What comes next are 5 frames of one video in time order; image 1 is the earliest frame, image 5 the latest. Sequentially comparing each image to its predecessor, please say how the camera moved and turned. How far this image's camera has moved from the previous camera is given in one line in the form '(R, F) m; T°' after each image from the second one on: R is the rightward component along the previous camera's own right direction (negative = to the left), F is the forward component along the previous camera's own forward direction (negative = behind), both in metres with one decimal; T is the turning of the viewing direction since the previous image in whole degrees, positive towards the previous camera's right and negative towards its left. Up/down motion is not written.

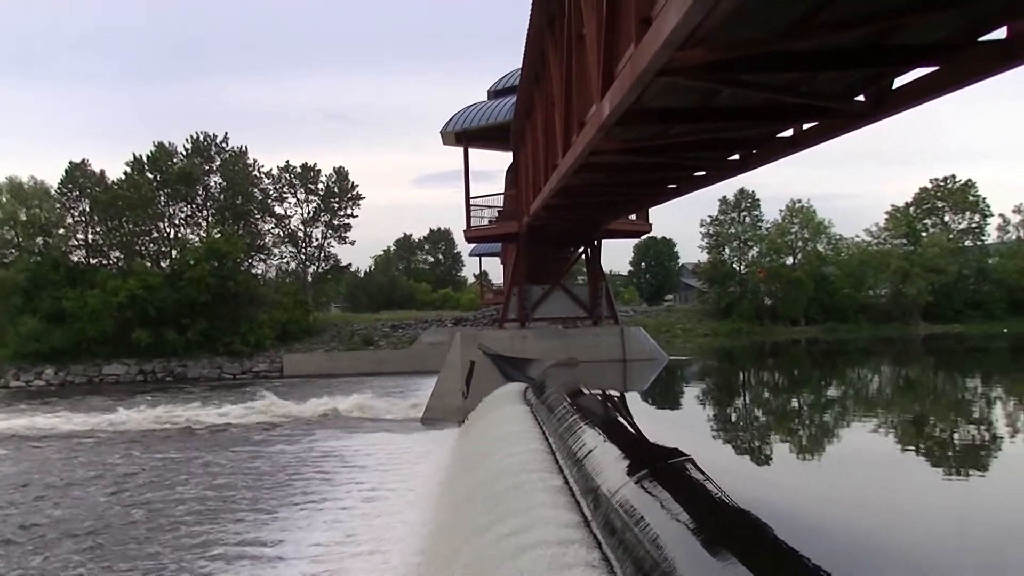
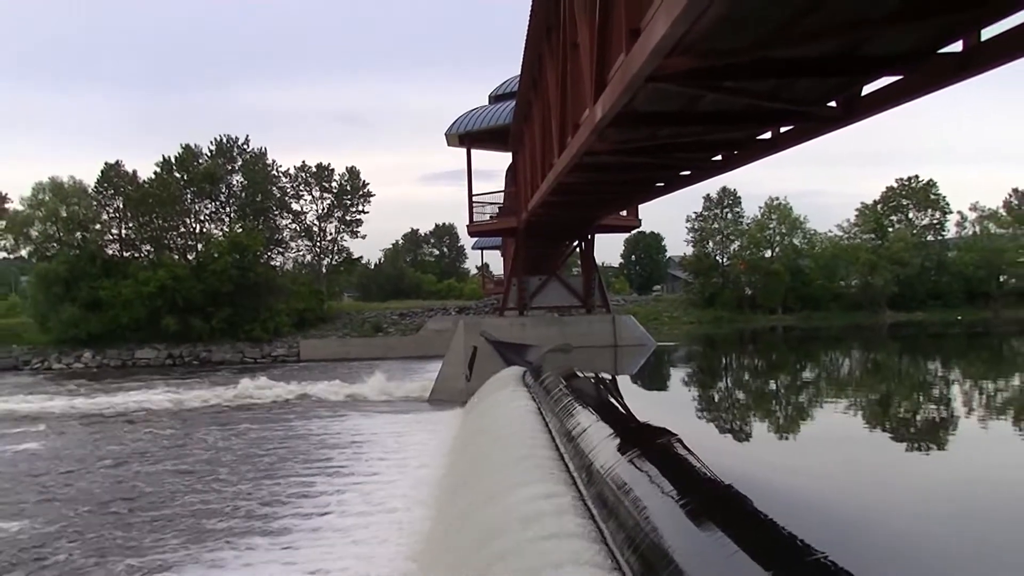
(0.0, -0.5) m; 0°
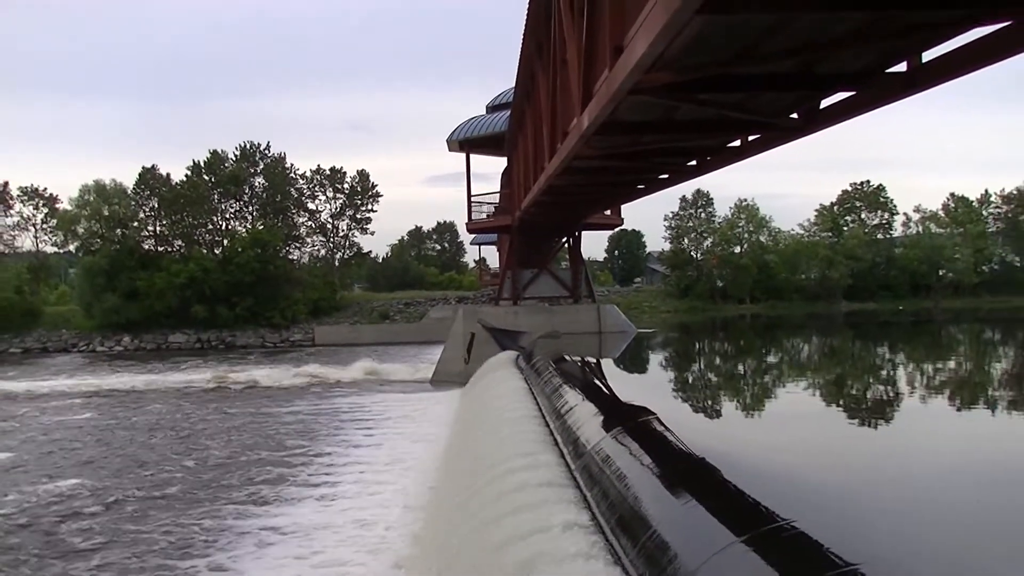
(0.0, -0.7) m; 0°
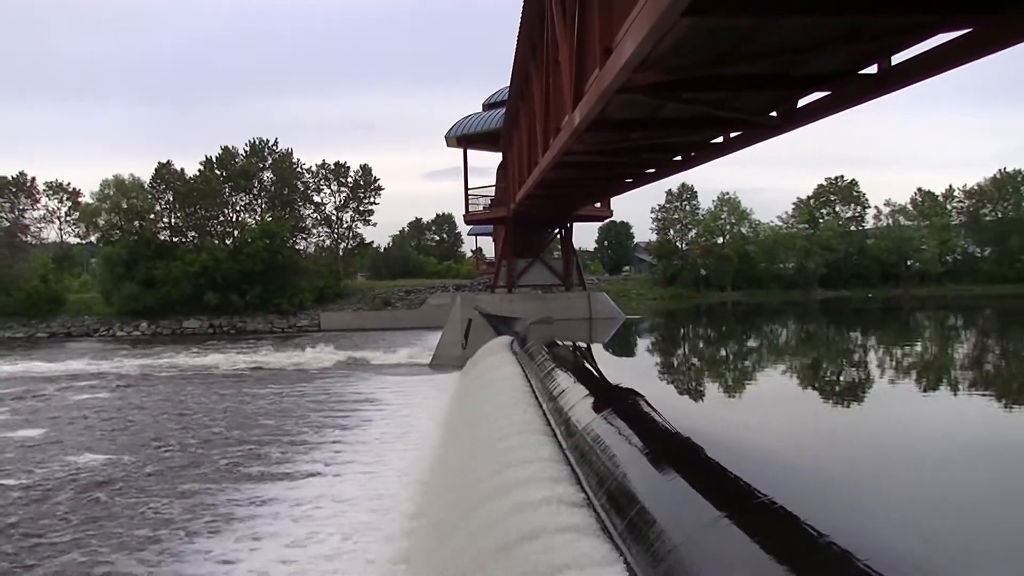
(0.0, -0.4) m; 0°
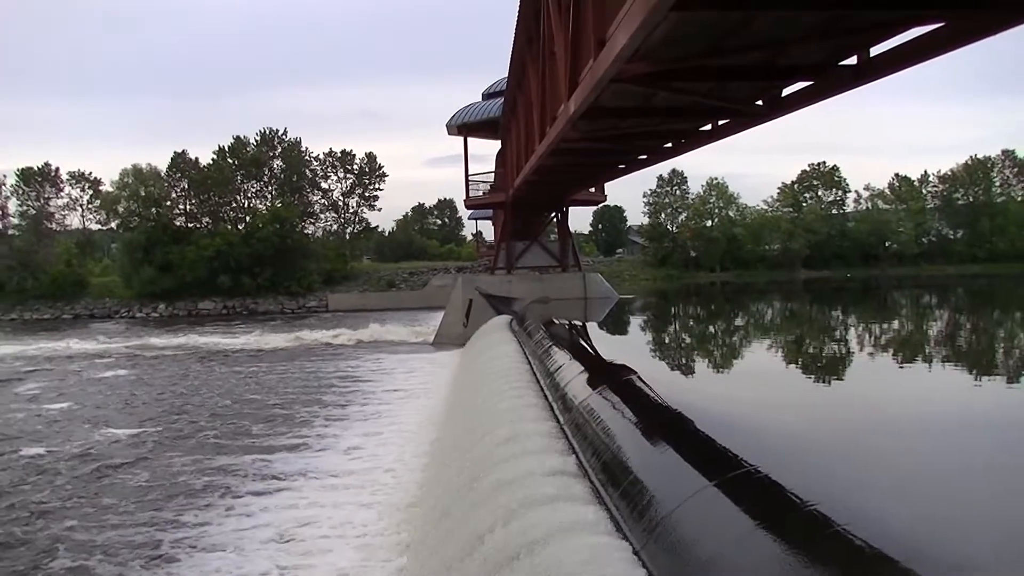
(0.0, -0.4) m; 0°
